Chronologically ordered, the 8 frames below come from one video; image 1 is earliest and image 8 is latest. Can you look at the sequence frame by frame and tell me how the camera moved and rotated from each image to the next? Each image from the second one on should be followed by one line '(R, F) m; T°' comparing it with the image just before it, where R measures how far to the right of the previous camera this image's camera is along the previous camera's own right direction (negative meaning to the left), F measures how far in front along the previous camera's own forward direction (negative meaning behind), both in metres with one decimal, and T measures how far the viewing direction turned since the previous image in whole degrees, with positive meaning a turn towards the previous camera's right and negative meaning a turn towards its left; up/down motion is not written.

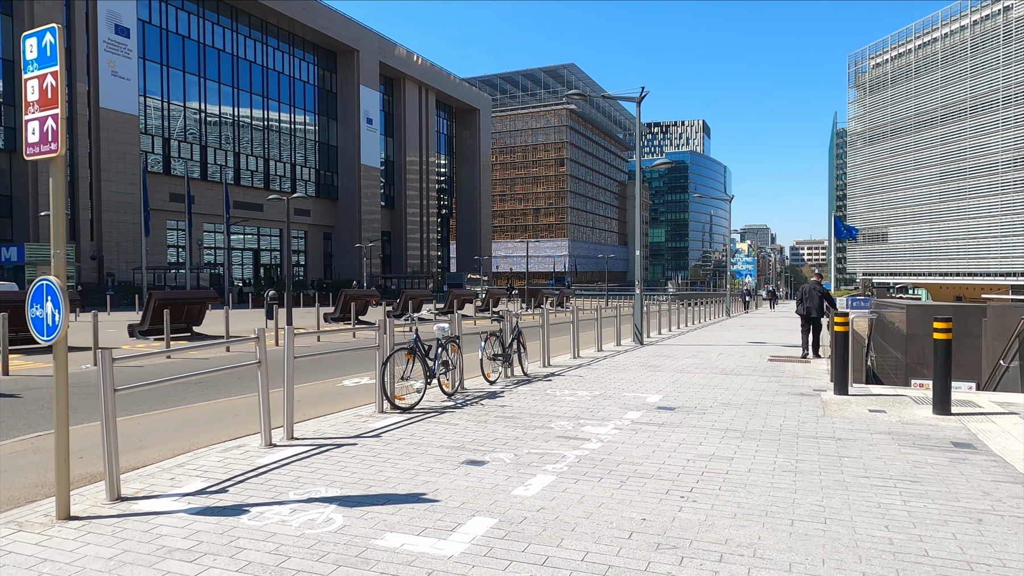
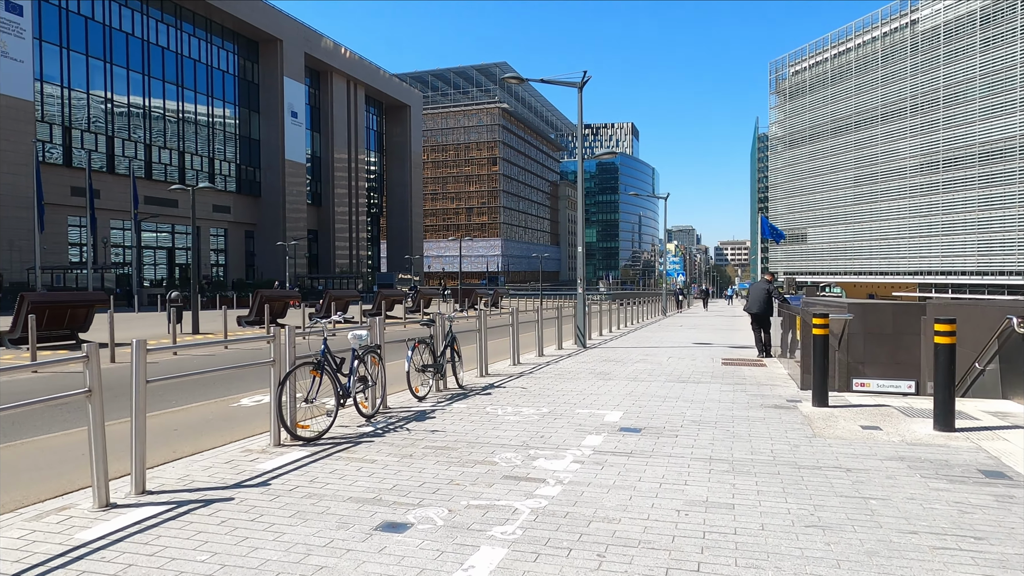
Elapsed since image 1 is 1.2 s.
(0.0, +1.5) m; +6°
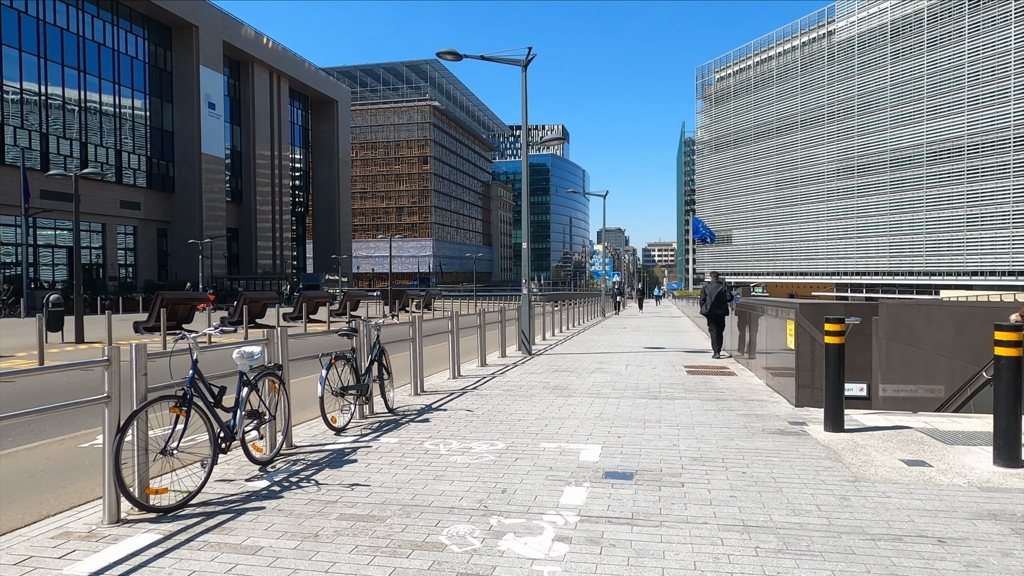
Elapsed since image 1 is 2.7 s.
(-0.1, +1.8) m; +6°
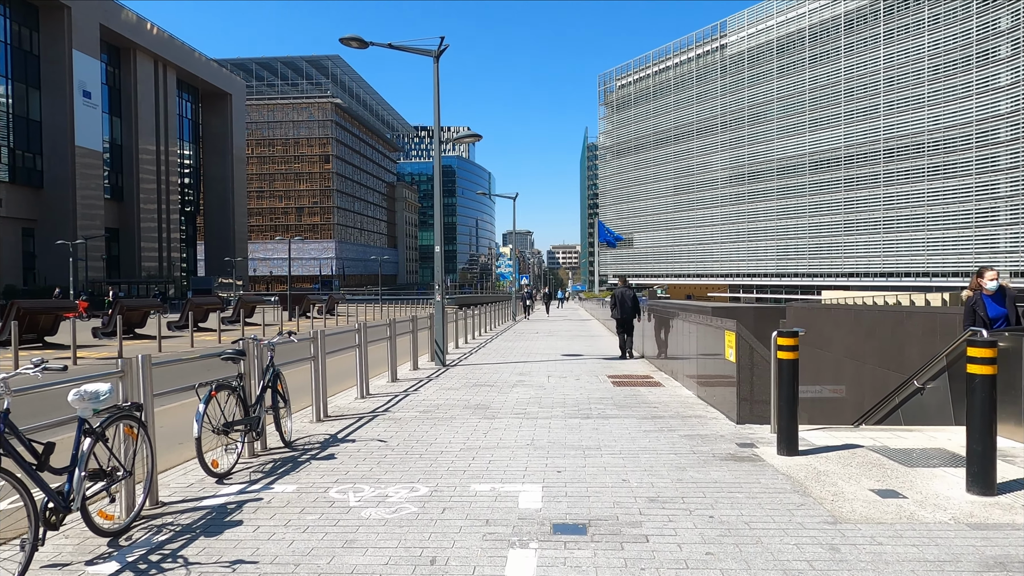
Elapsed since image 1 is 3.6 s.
(-0.1, +0.9) m; +8°
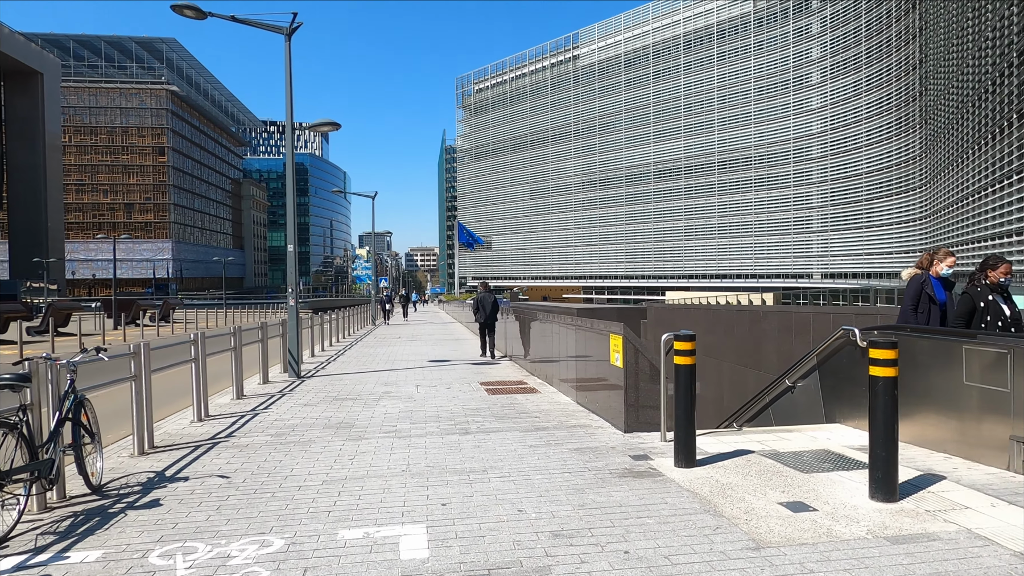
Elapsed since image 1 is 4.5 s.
(-0.1, +0.8) m; +12°
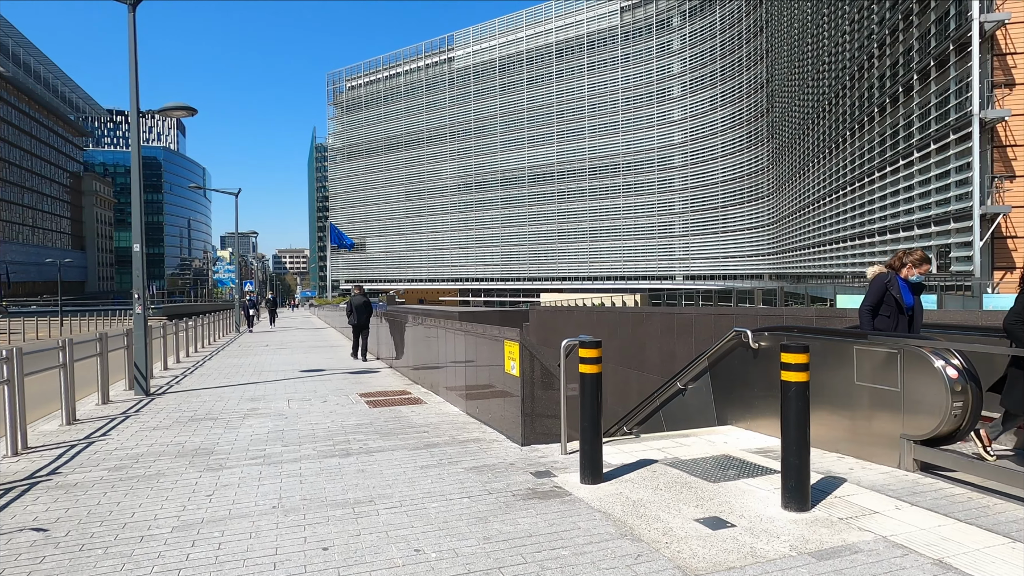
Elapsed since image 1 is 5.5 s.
(-0.1, +0.6) m; +11°
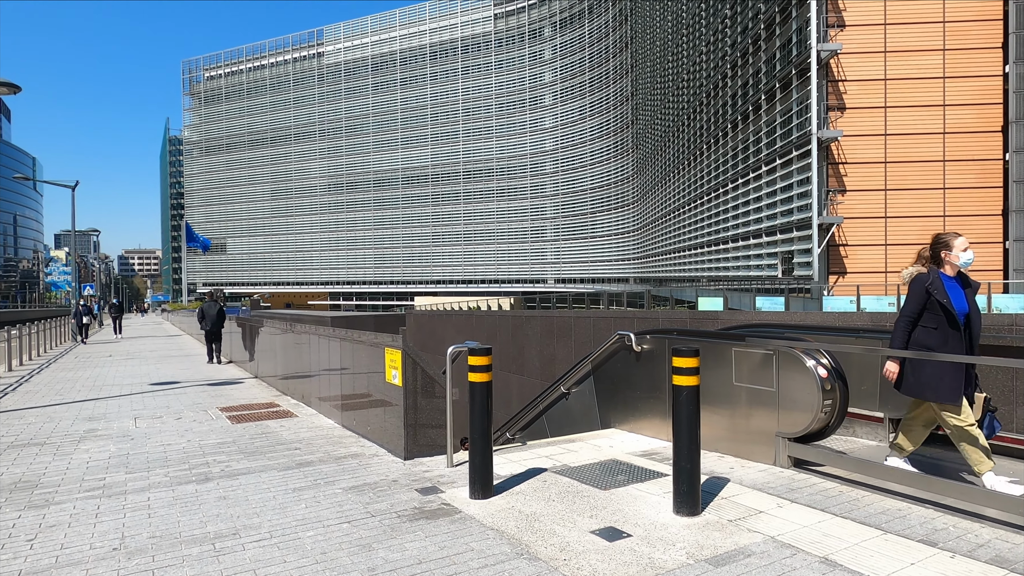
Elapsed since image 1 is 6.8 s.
(-0.1, +0.3) m; +11°
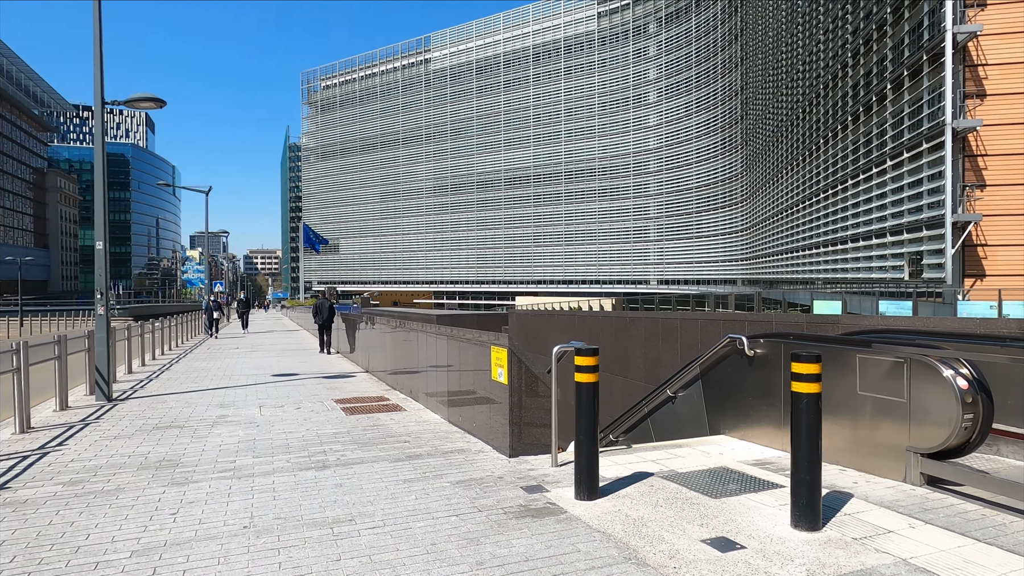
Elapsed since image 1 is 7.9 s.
(-0.1, 0.0) m; -9°
